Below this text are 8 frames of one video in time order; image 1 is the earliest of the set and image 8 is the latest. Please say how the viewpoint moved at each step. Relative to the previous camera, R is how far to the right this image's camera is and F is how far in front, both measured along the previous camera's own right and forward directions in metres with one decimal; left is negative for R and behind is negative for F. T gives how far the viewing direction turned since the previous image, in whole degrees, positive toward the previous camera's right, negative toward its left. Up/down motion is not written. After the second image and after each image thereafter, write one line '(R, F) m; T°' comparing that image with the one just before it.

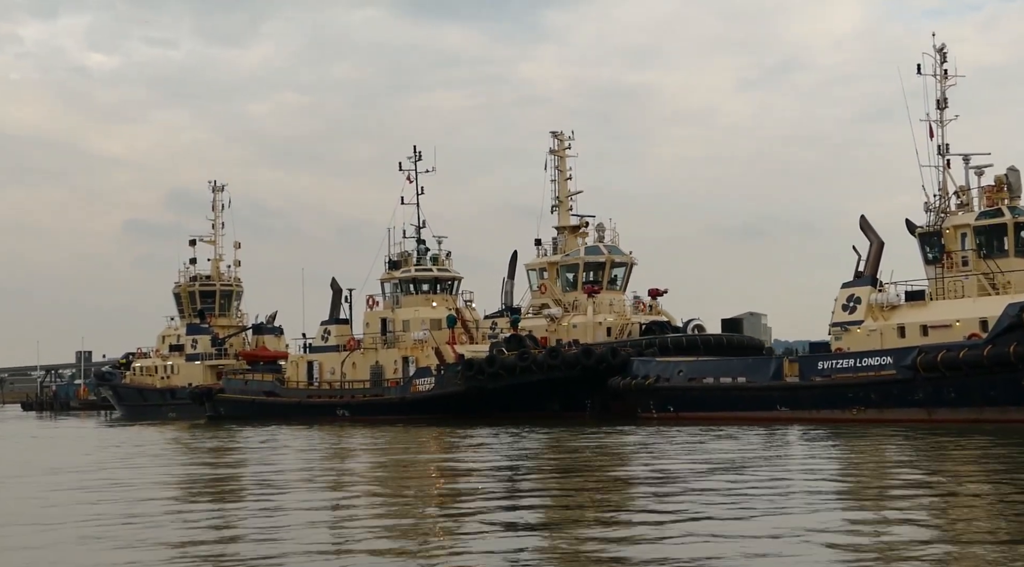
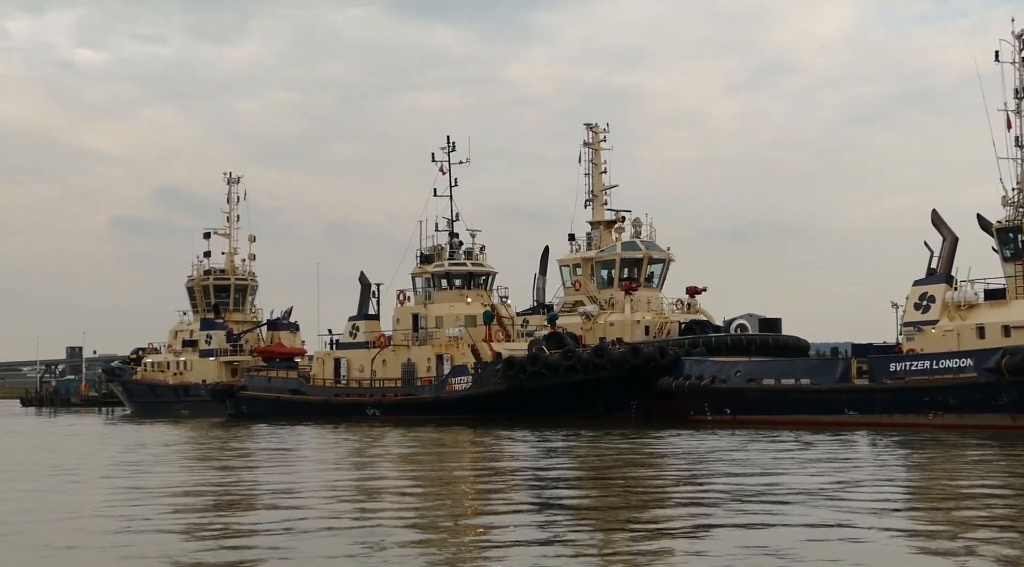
(-1.1, +1.4) m; 0°
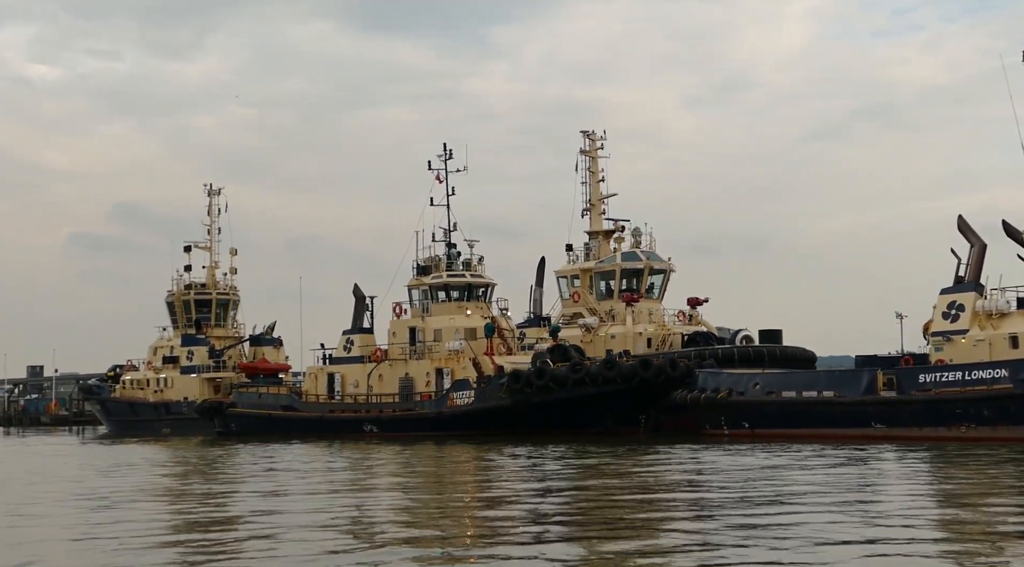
(-0.9, +1.0) m; +1°
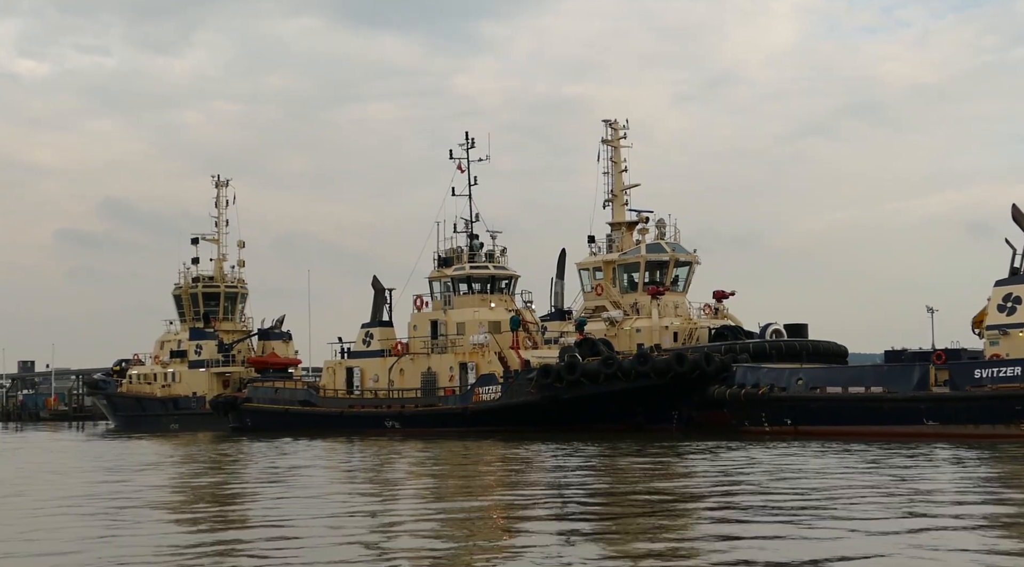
(-0.8, +0.8) m; 0°
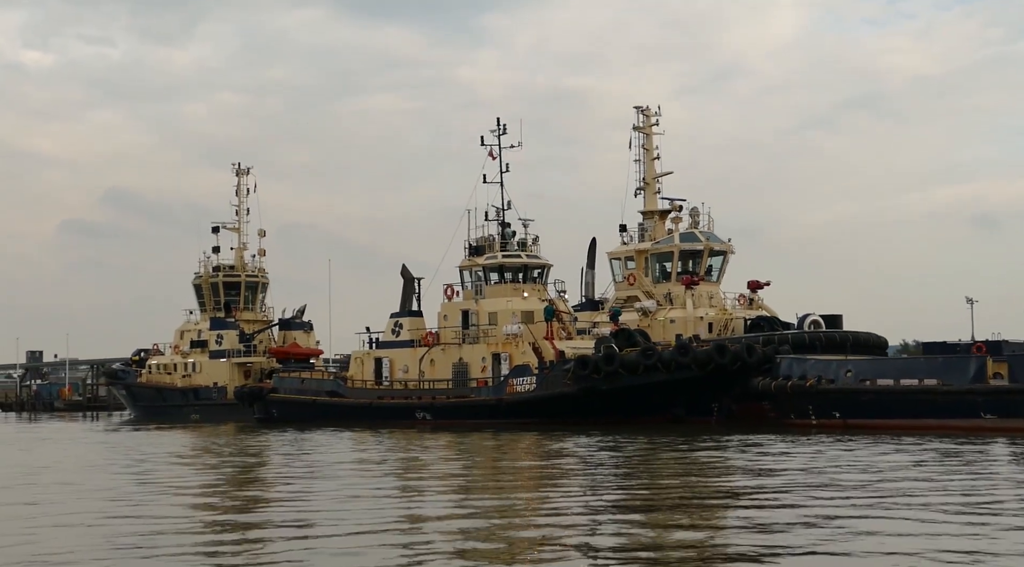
(-0.6, +0.7) m; 0°
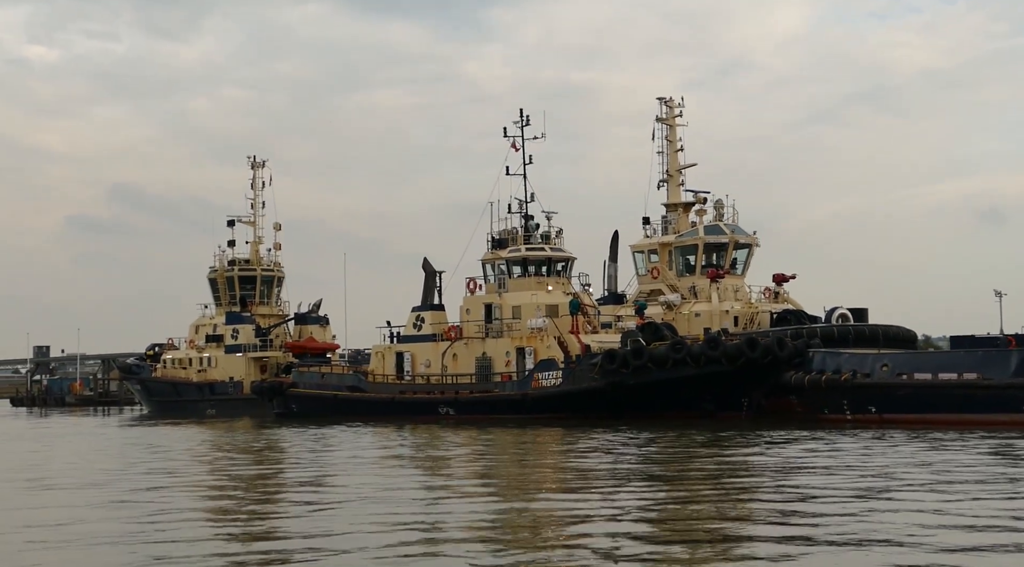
(-0.4, +0.4) m; 0°
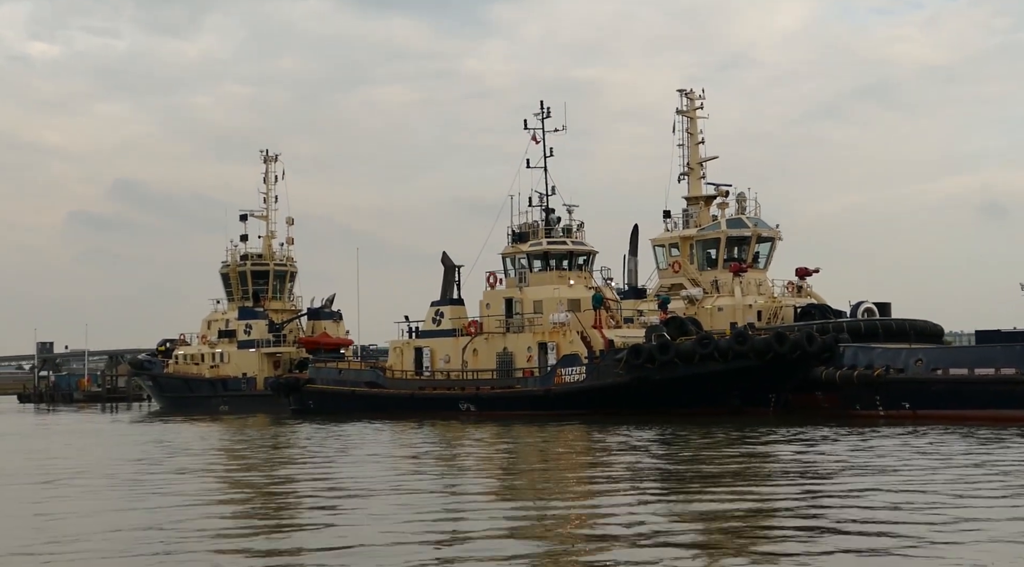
(-0.4, +0.4) m; 0°
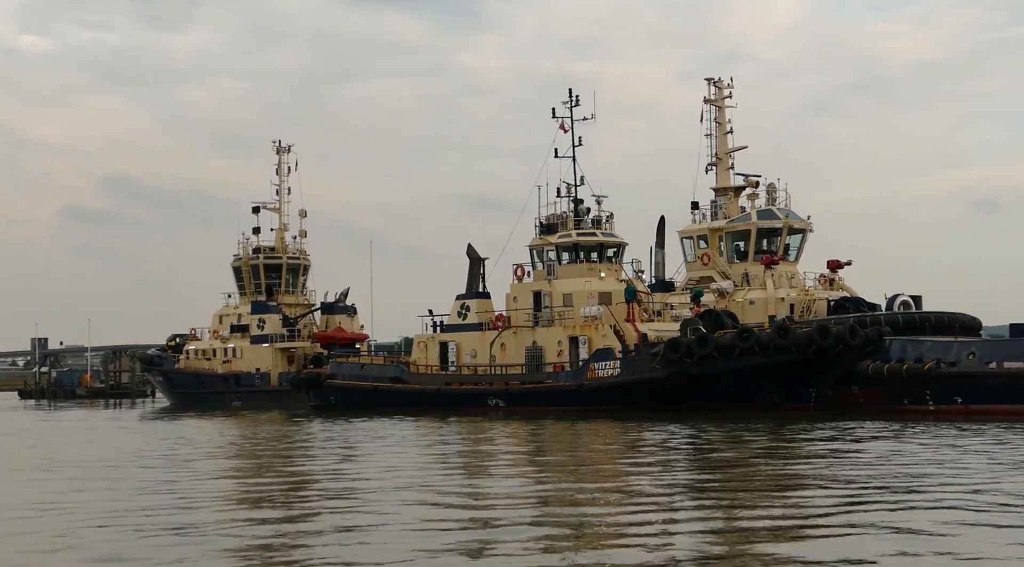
(-0.7, +0.7) m; 0°
